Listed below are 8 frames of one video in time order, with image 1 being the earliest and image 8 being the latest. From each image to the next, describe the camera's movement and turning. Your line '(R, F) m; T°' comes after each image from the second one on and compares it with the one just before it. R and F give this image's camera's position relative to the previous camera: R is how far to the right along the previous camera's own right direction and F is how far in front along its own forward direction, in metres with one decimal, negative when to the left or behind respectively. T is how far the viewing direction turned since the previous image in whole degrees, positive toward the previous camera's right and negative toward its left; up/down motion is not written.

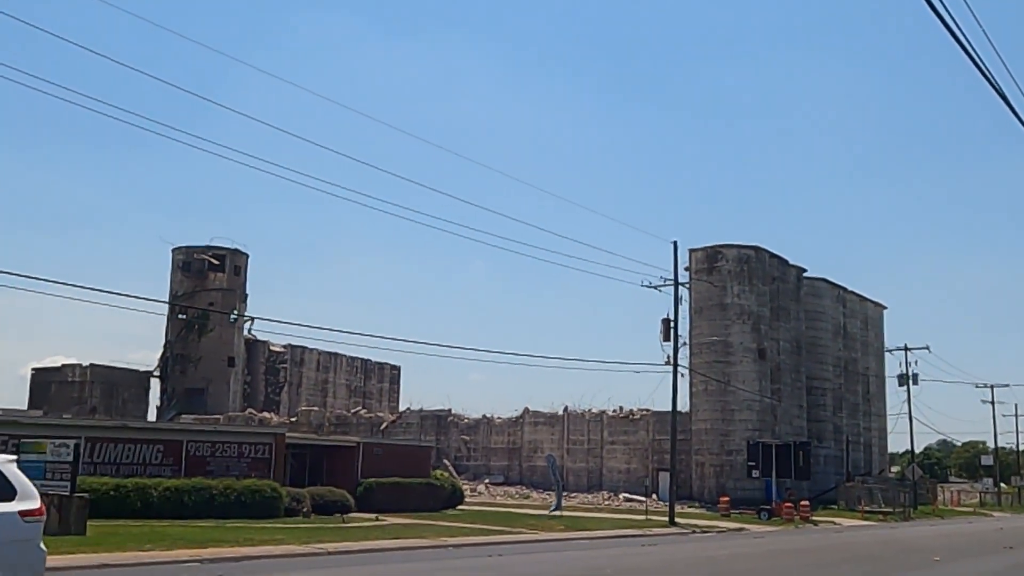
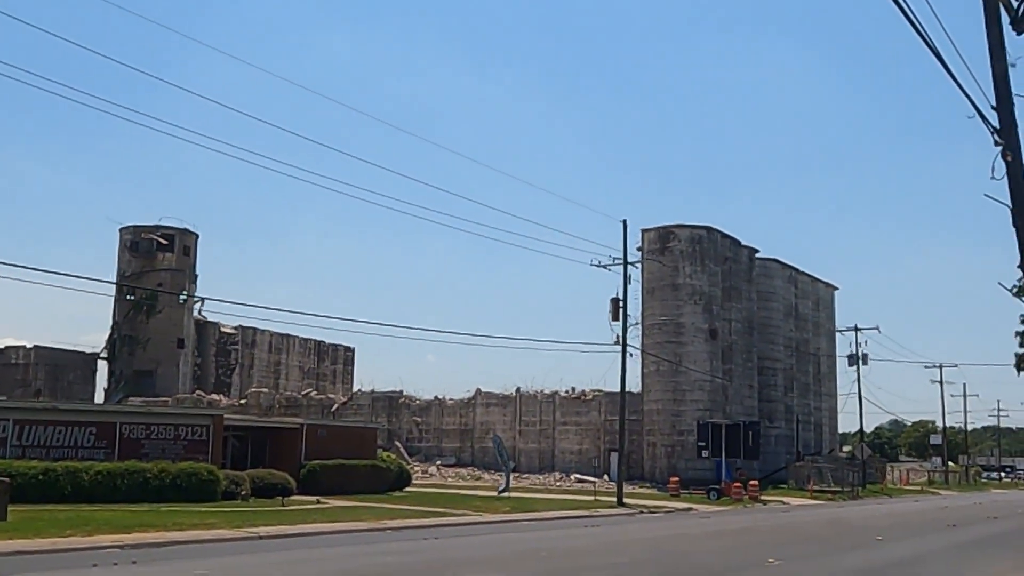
(+0.5, +0.7) m; +2°
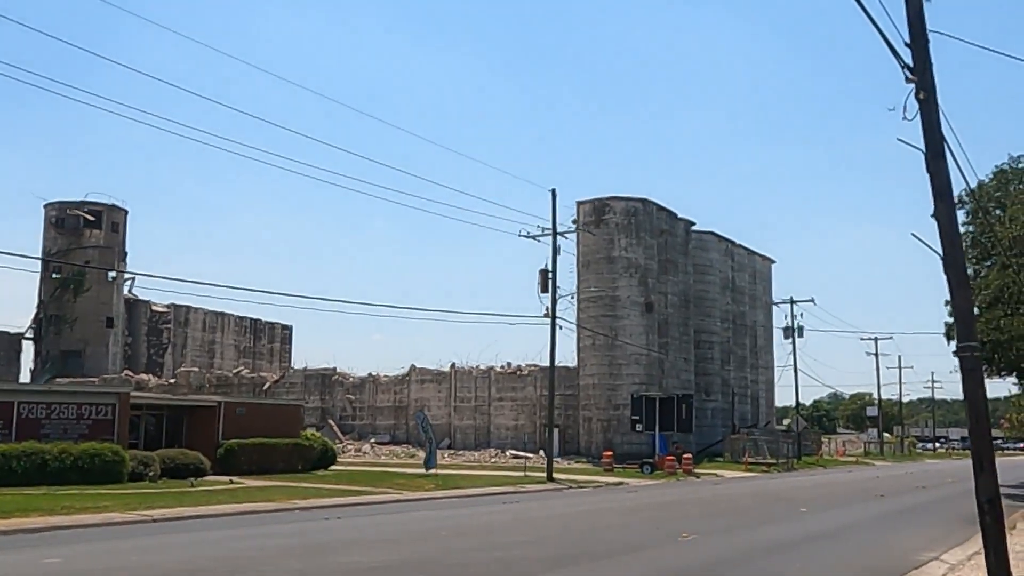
(+0.8, +1.2) m; +3°
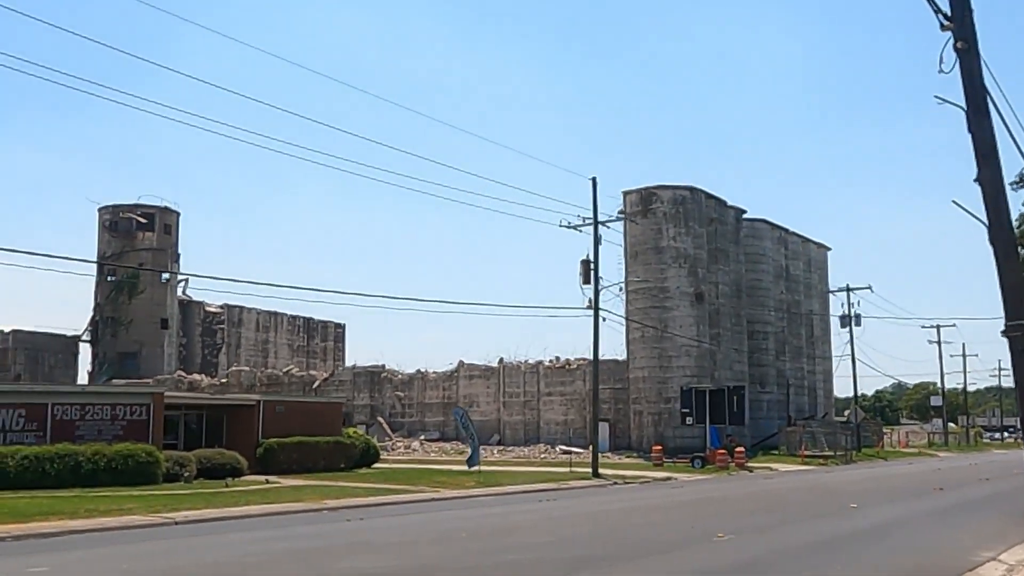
(+0.6, +1.1) m; -3°
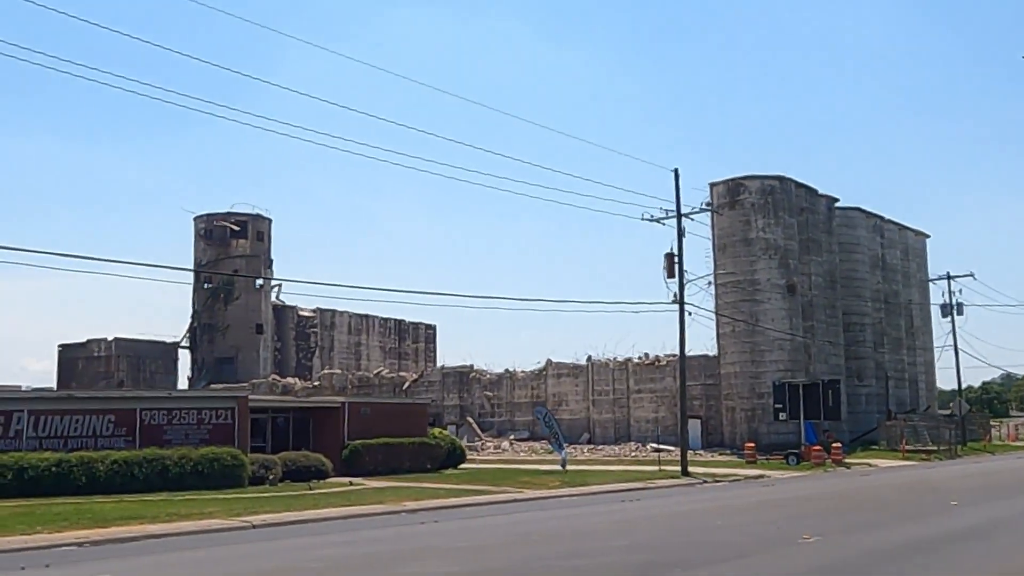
(+0.4, +0.6) m; -5°
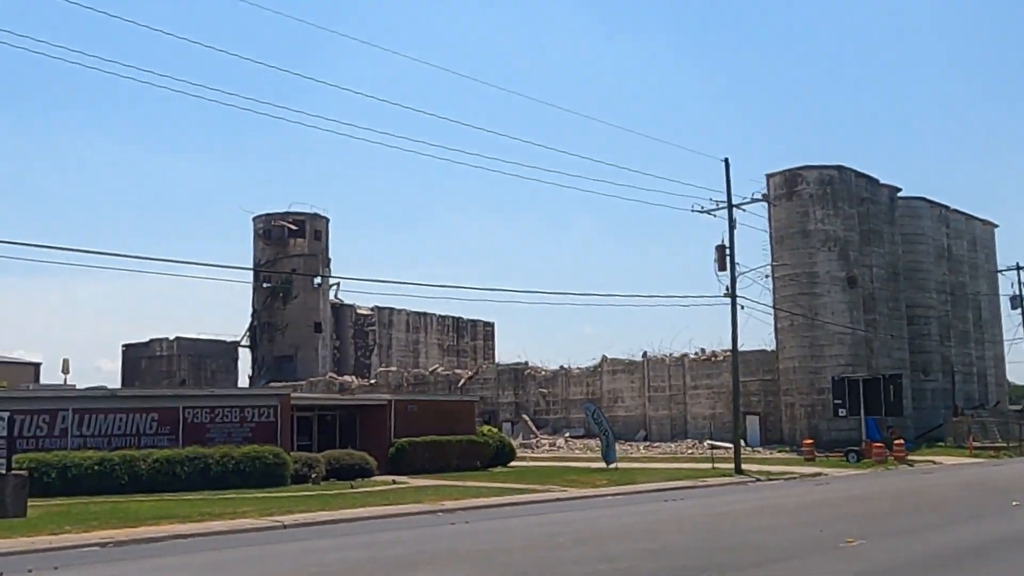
(+0.6, +0.7) m; -3°
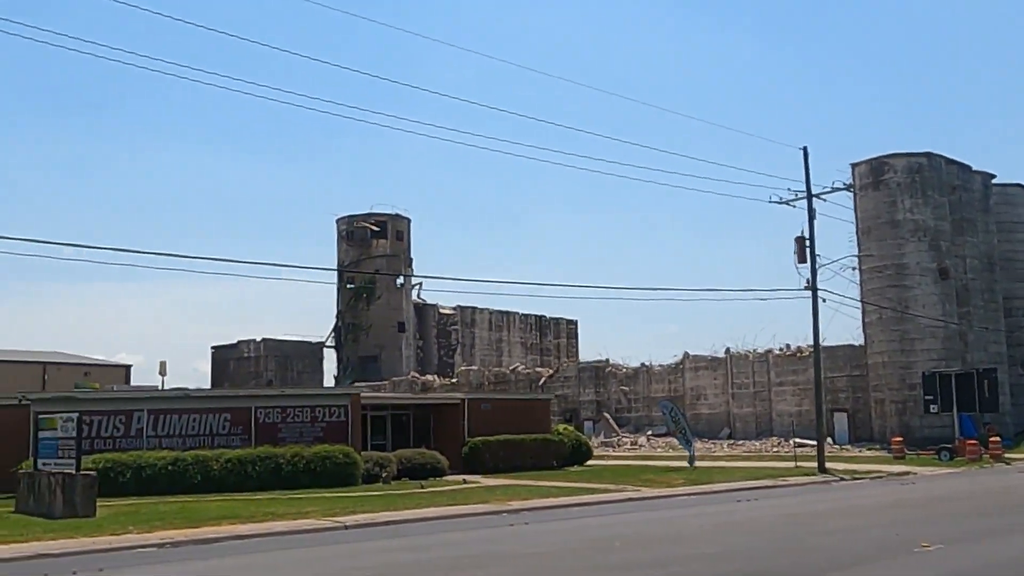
(+0.5, +0.6) m; -5°
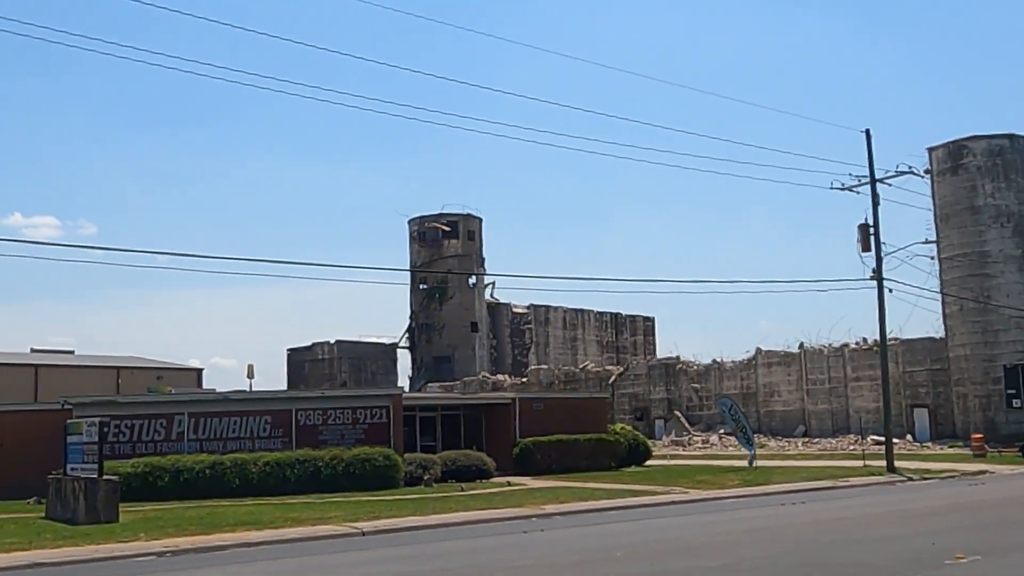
(+1.3, +1.1) m; -4°
